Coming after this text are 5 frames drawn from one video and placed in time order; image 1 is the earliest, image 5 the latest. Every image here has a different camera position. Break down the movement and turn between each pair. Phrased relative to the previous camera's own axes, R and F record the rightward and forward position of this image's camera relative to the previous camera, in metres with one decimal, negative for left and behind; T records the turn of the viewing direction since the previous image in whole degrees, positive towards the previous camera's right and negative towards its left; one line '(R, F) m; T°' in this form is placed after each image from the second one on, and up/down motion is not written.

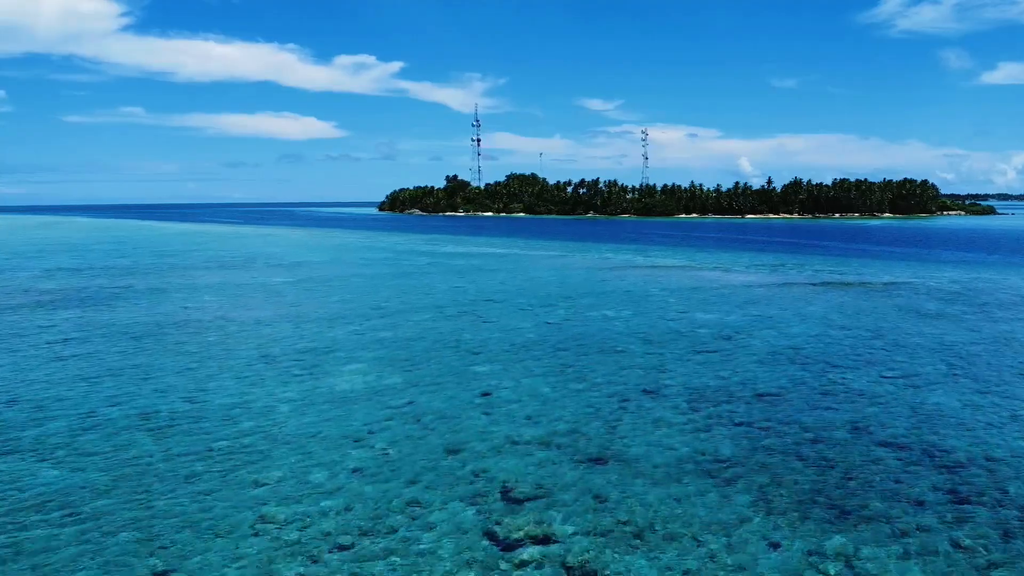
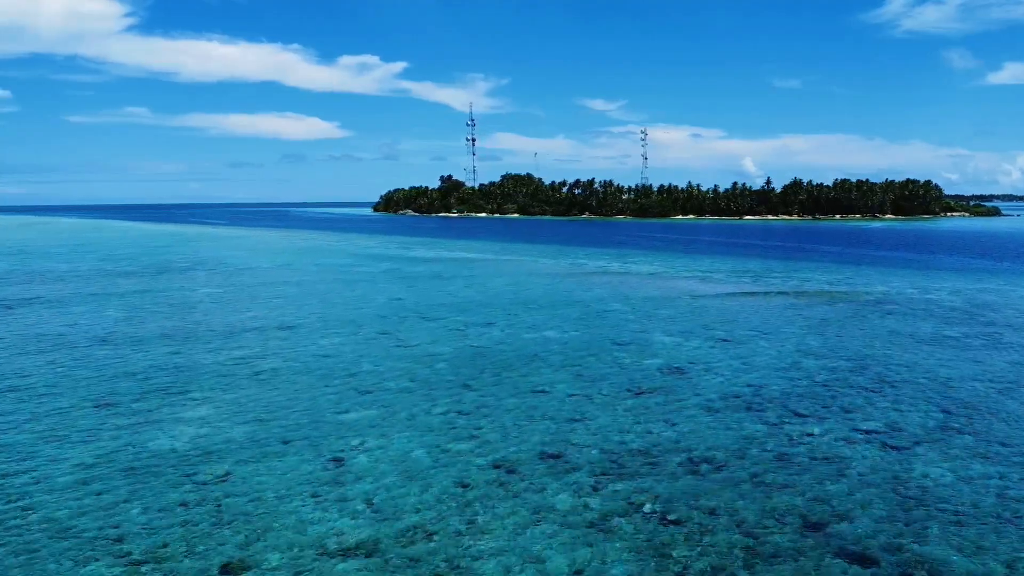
(+2.8, +3.8) m; 0°
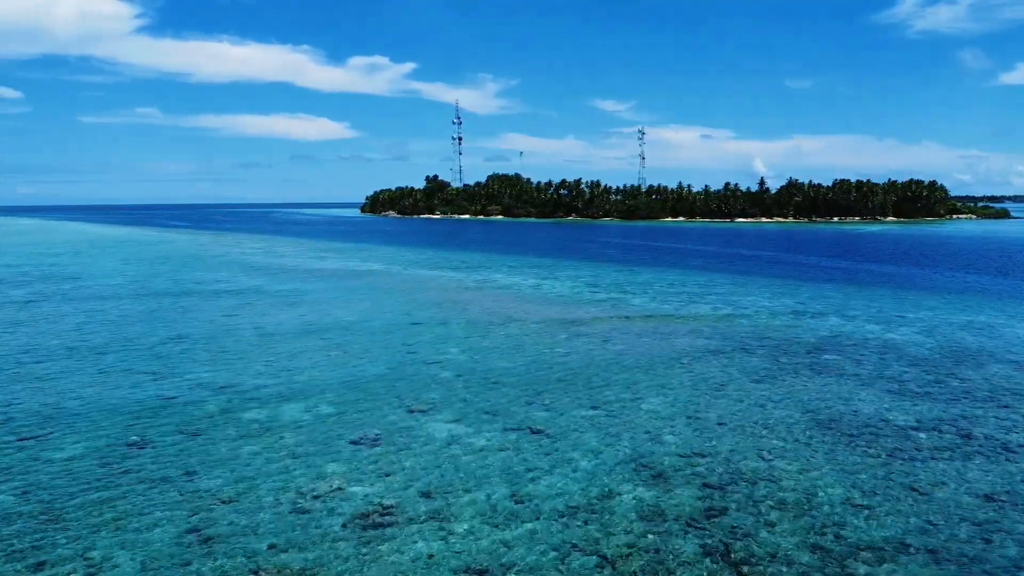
(+7.0, +7.8) m; -1°
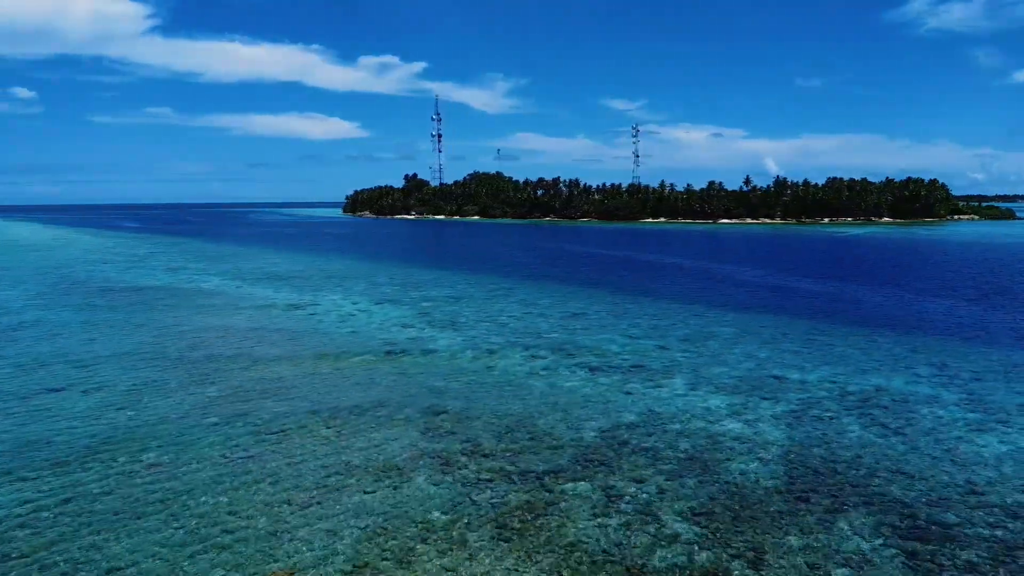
(+8.9, +8.2) m; -1°
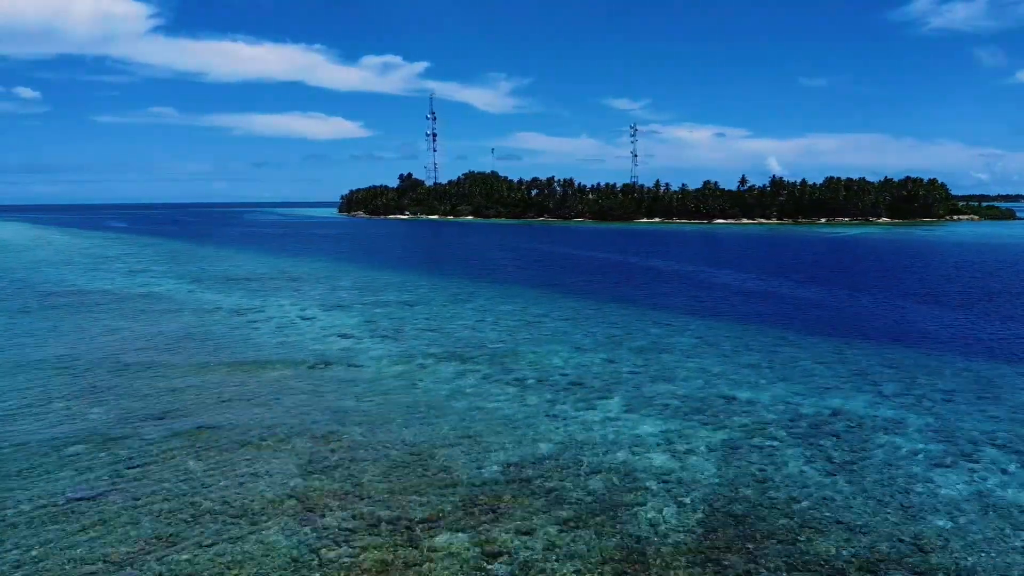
(+2.0, +1.7) m; 0°
